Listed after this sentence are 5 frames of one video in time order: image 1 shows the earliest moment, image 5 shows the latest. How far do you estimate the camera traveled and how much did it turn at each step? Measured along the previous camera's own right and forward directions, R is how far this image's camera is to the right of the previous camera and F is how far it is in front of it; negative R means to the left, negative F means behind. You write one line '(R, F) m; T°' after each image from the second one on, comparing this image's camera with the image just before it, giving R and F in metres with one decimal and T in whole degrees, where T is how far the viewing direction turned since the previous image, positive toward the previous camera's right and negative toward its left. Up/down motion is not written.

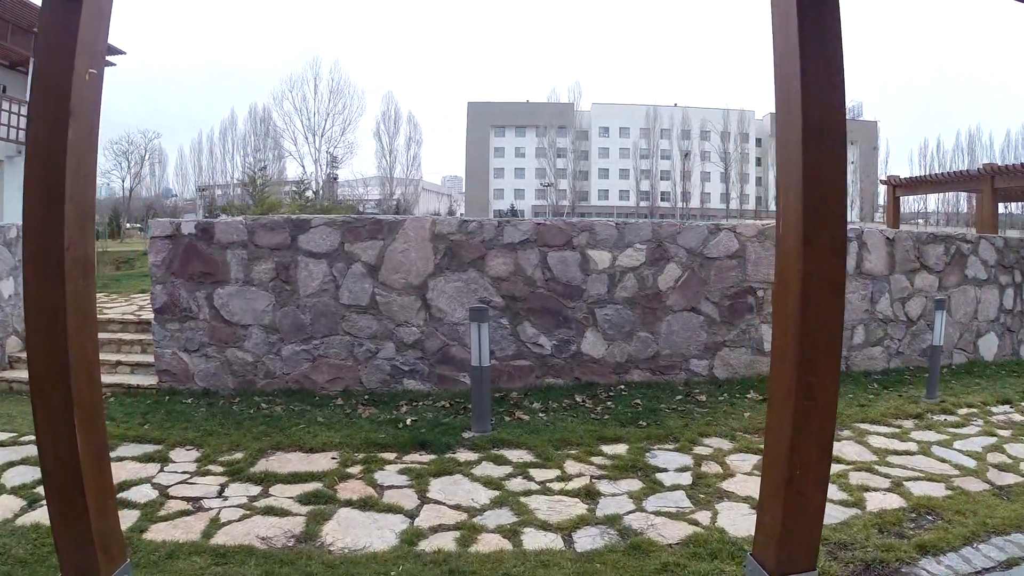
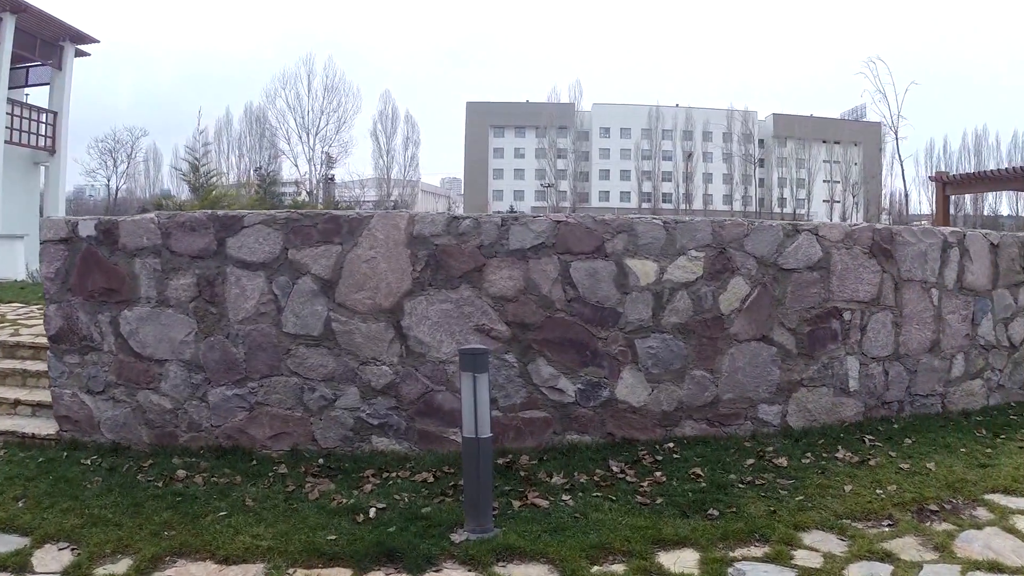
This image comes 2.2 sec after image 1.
(0.0, +1.6) m; 0°
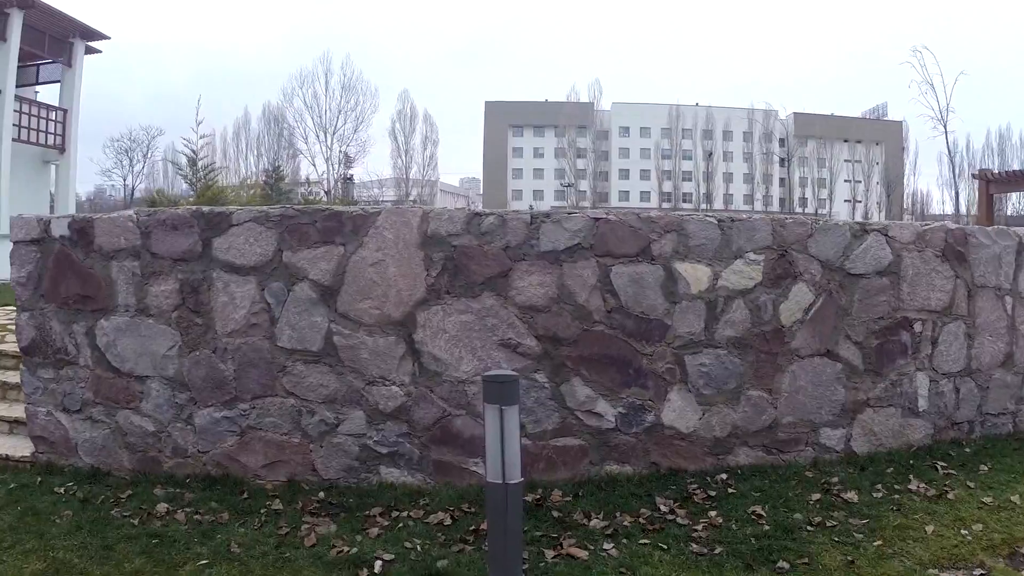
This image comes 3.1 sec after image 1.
(0.0, +0.6) m; -1°
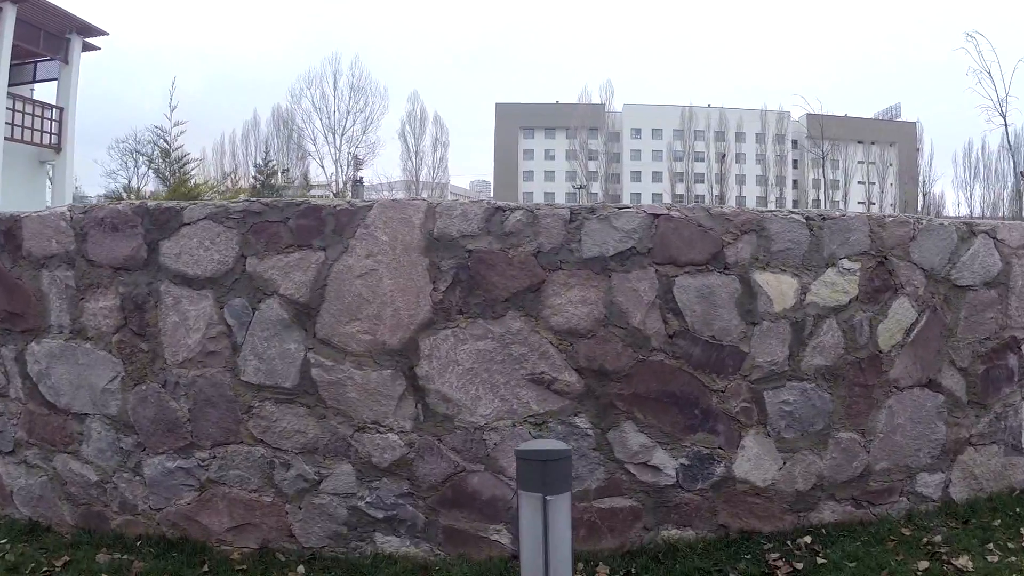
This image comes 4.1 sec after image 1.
(0.0, +0.8) m; -1°
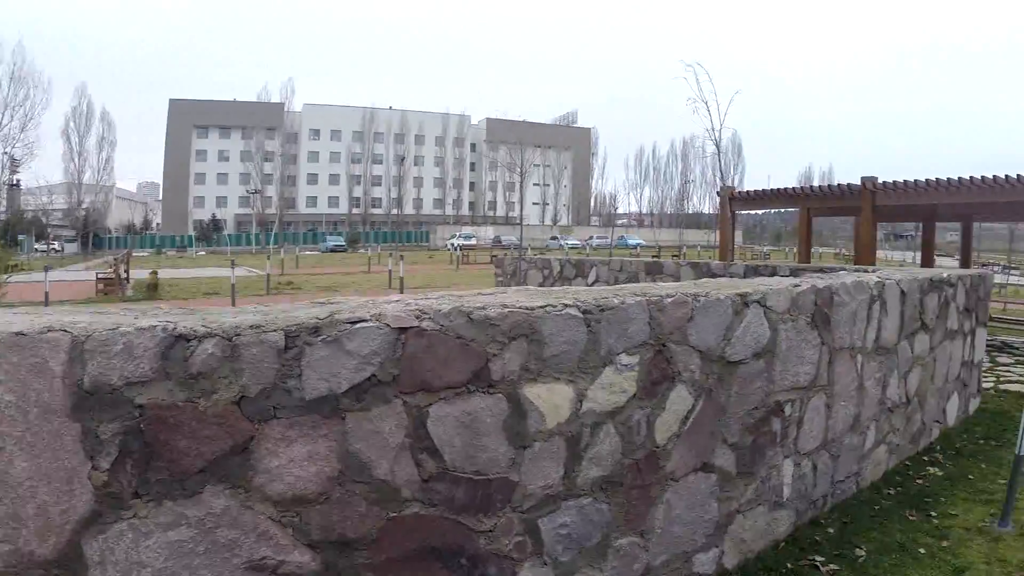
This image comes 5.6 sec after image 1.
(0.0, +0.6) m; +14°
